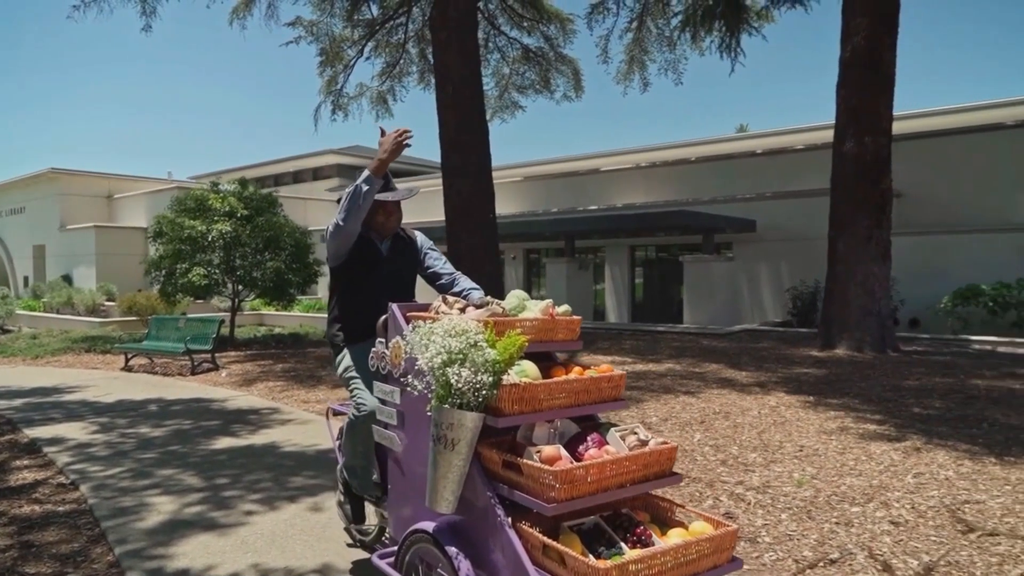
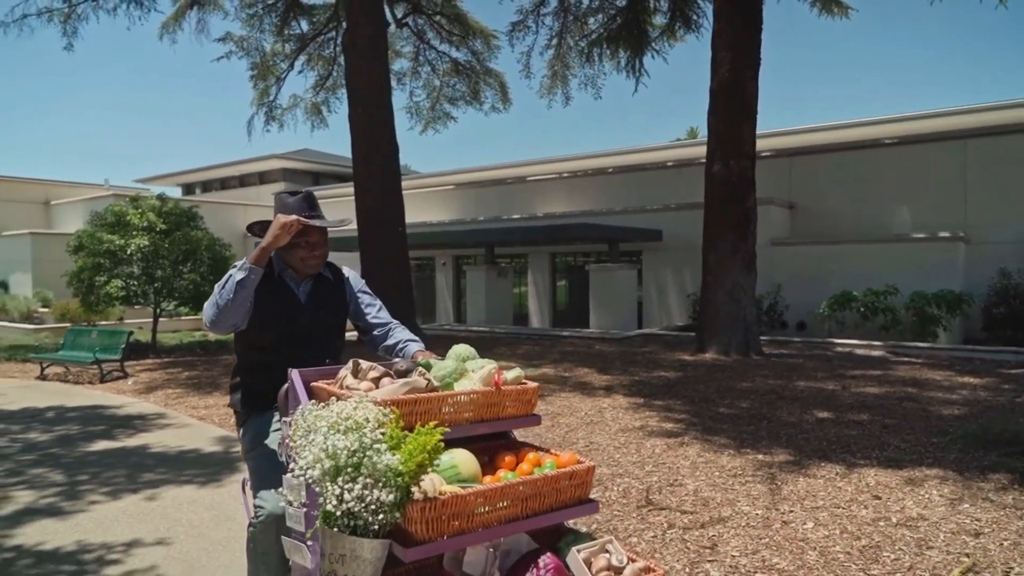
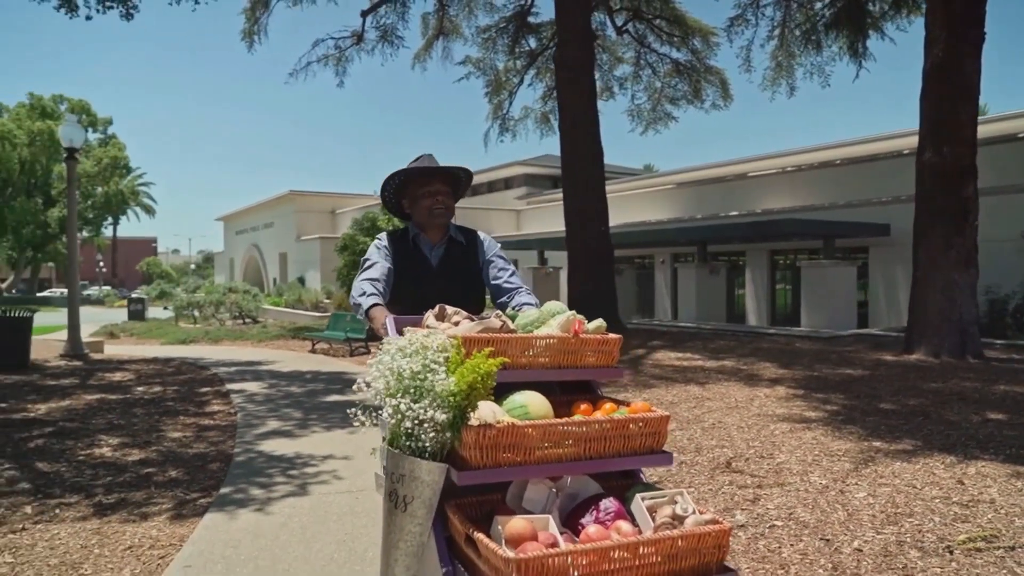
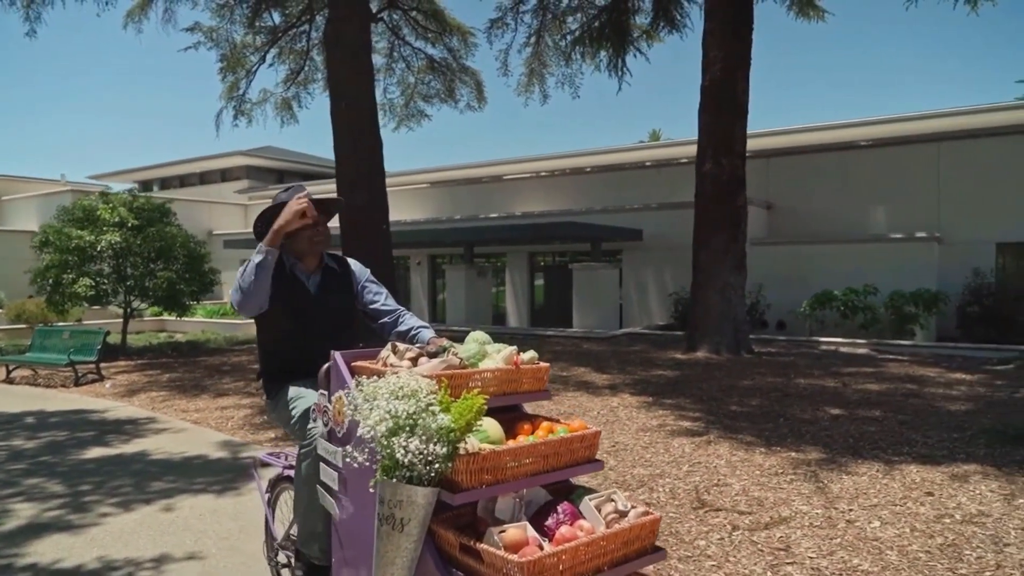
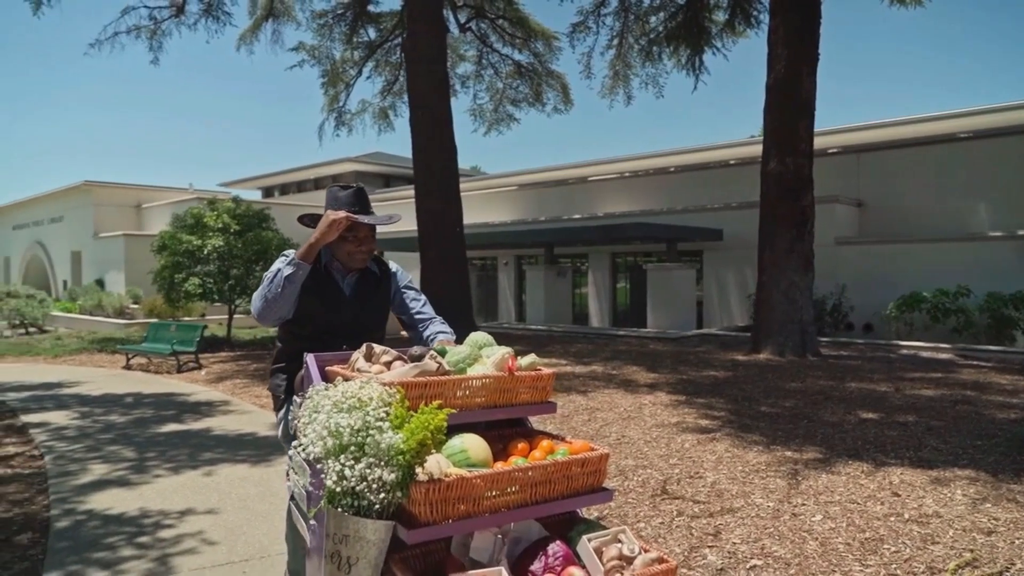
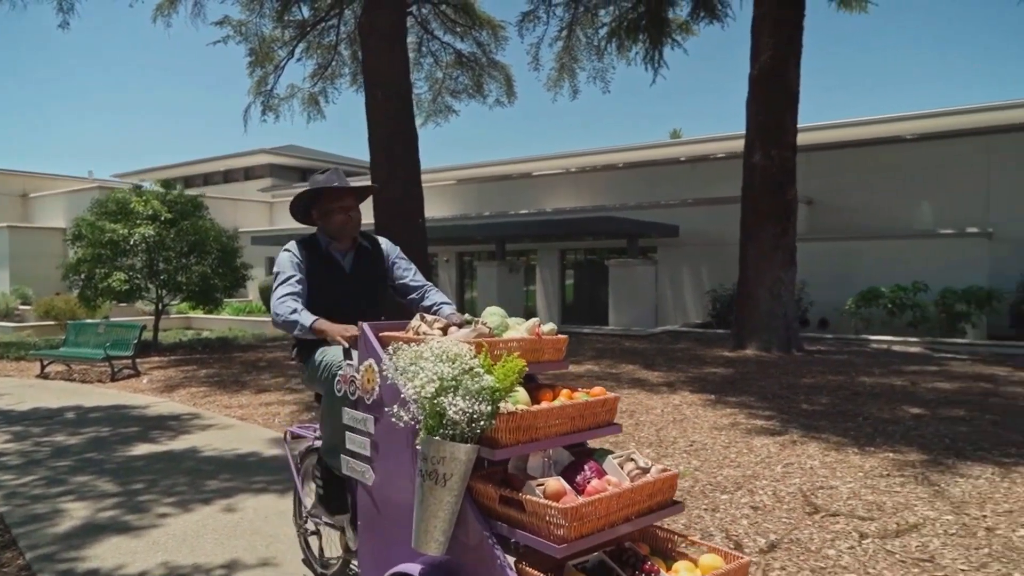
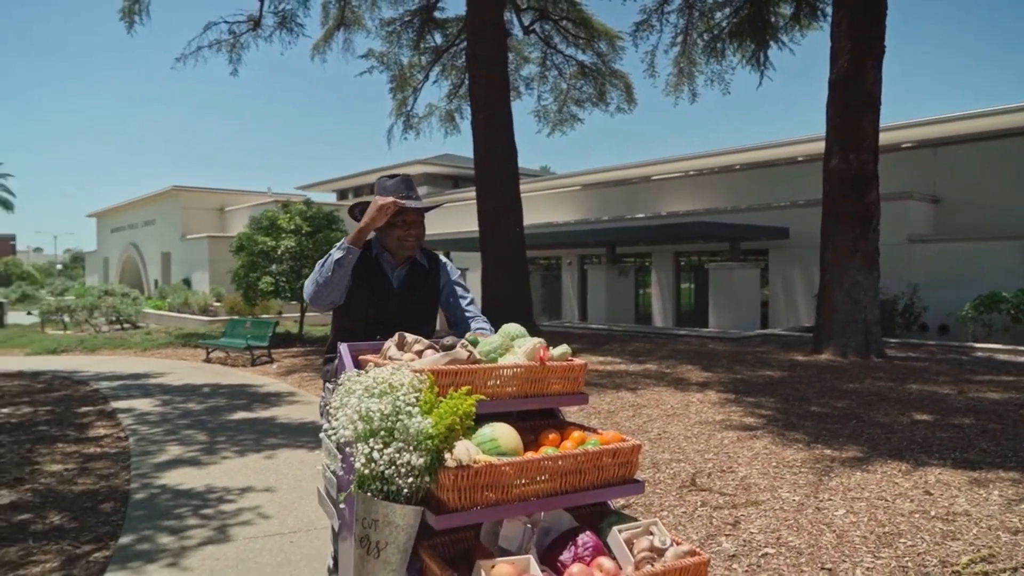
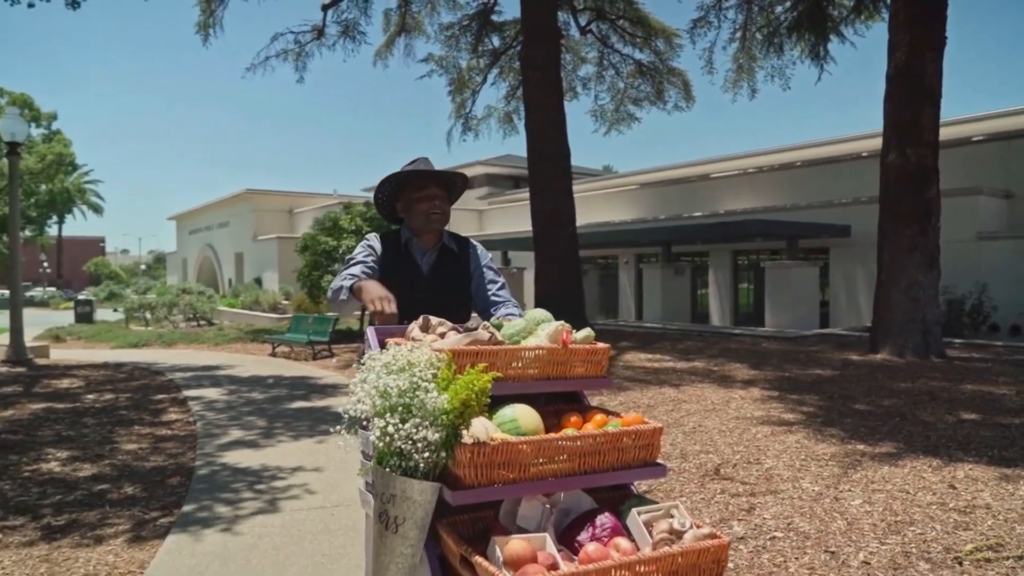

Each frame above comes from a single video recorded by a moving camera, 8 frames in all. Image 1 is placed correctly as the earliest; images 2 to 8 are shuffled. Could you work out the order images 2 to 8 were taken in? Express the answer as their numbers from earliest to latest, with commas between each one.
6, 4, 2, 5, 7, 8, 3
